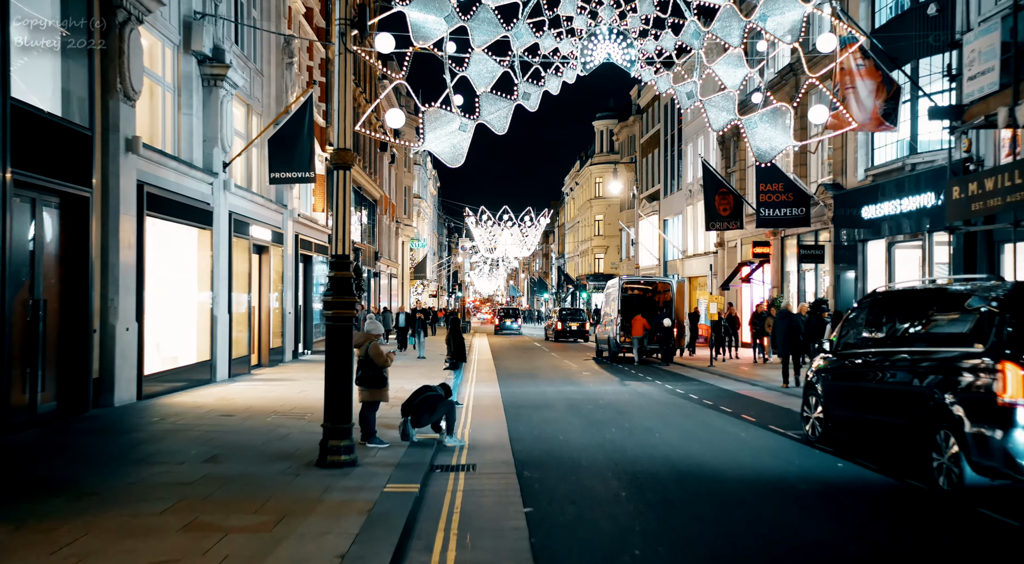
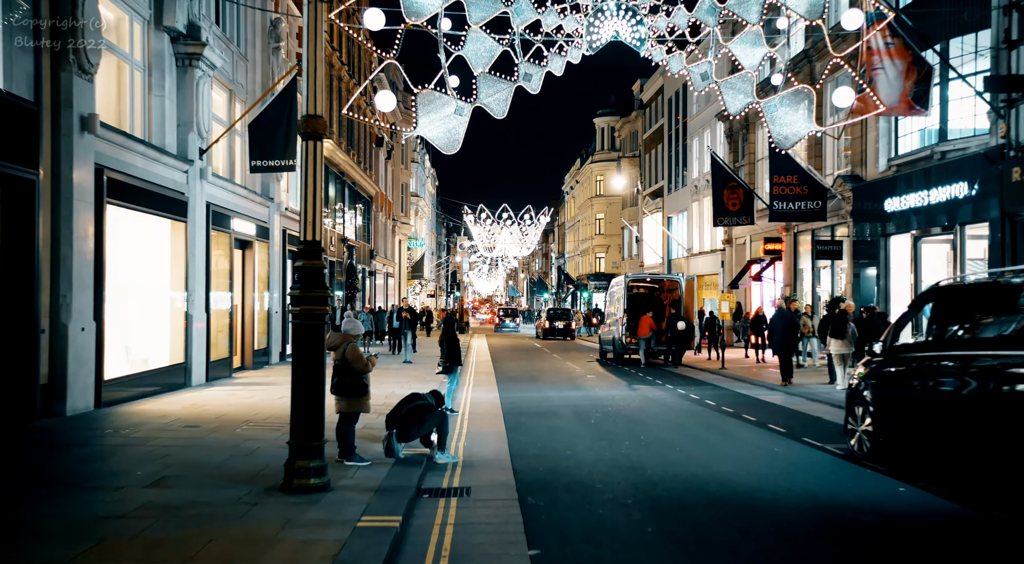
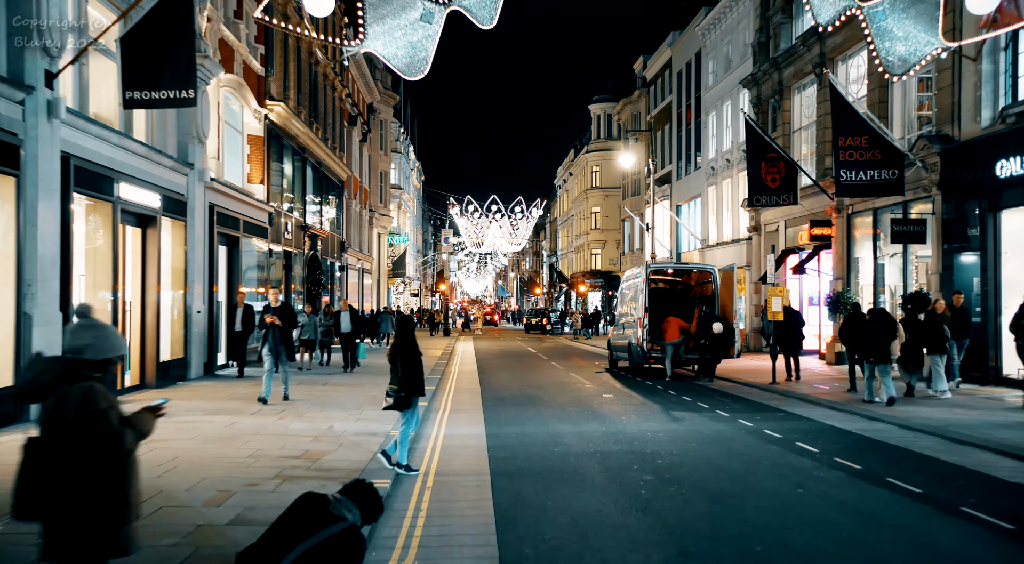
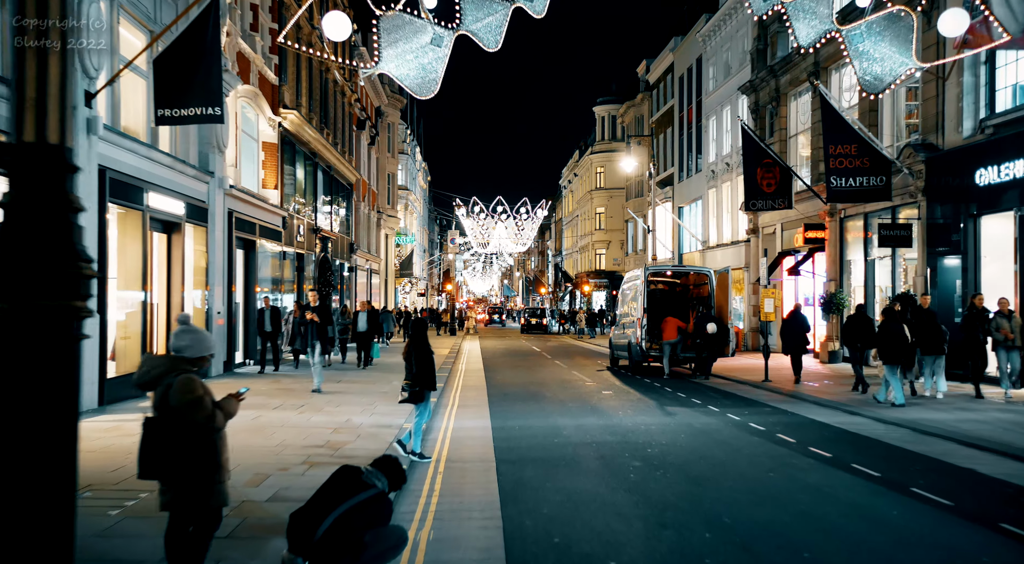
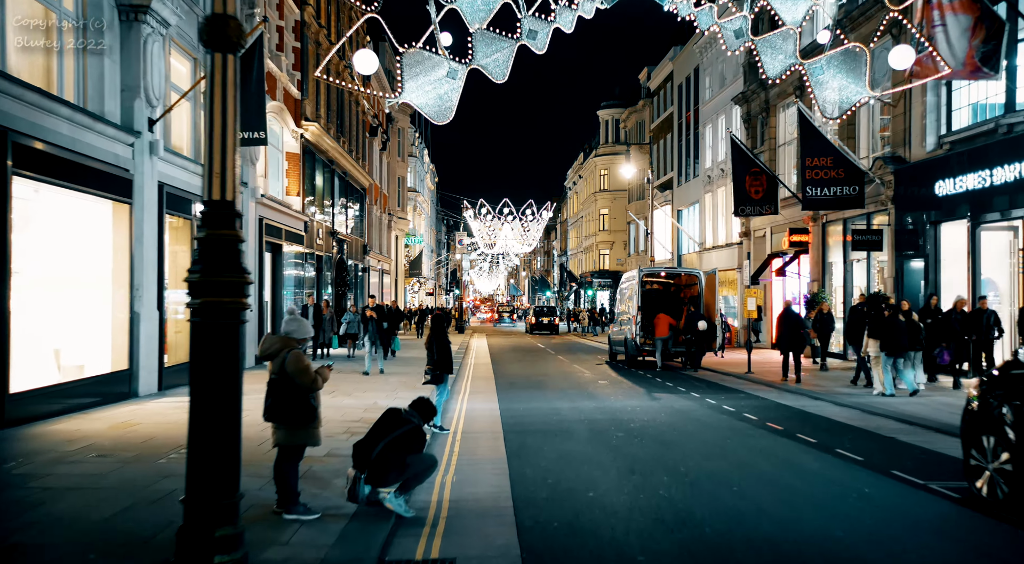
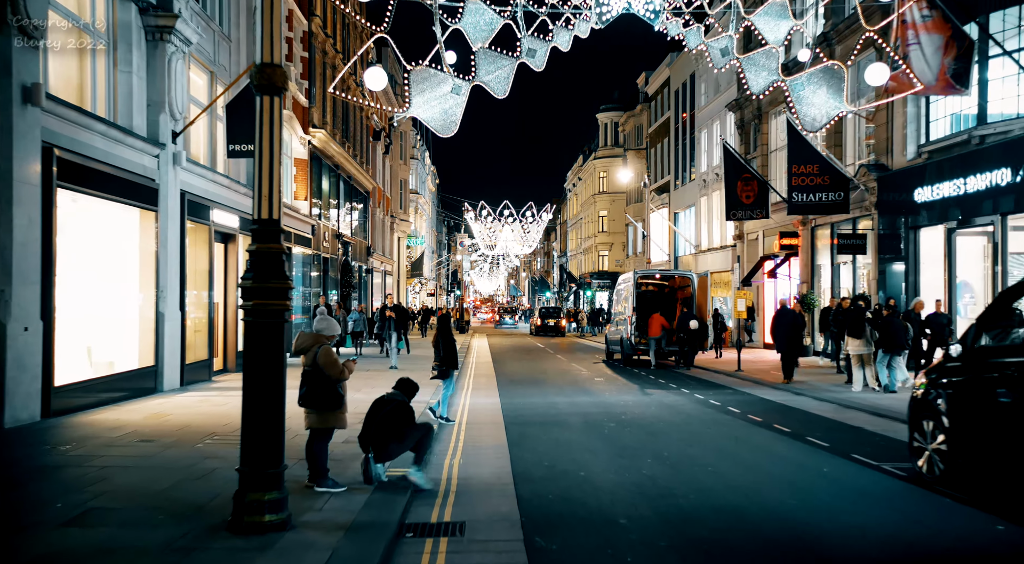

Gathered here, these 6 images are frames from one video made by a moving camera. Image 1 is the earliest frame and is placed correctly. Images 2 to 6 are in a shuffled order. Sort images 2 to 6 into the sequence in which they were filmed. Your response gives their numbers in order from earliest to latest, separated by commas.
2, 6, 5, 4, 3
